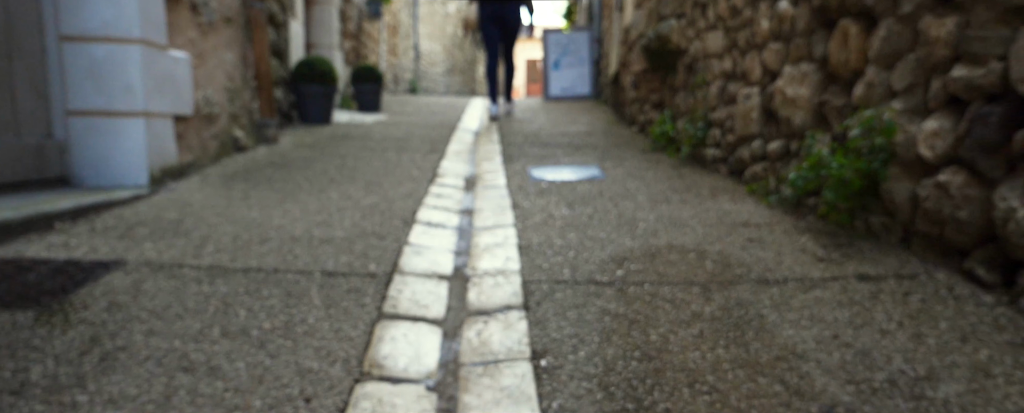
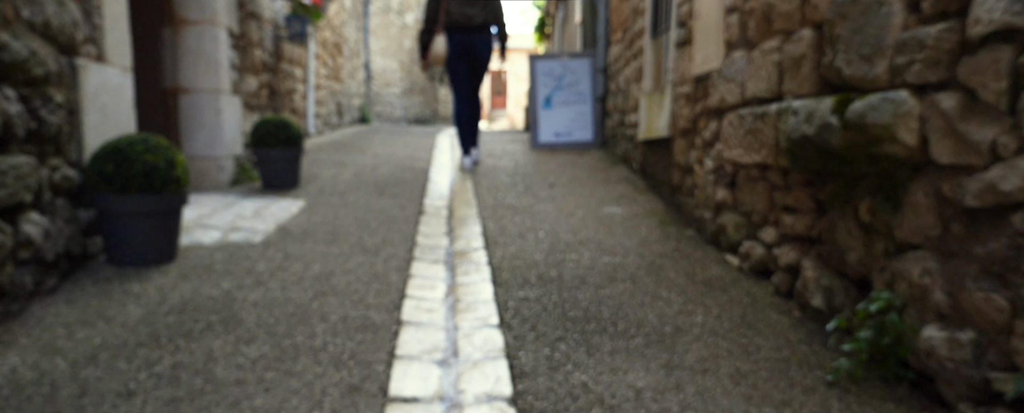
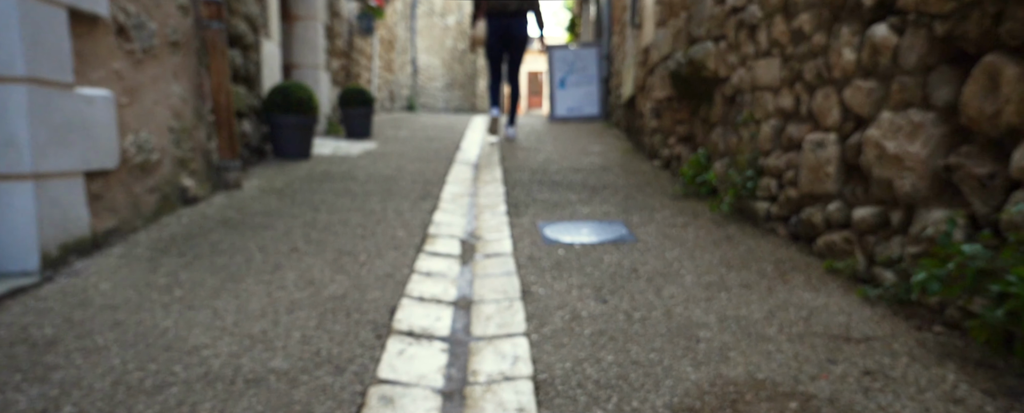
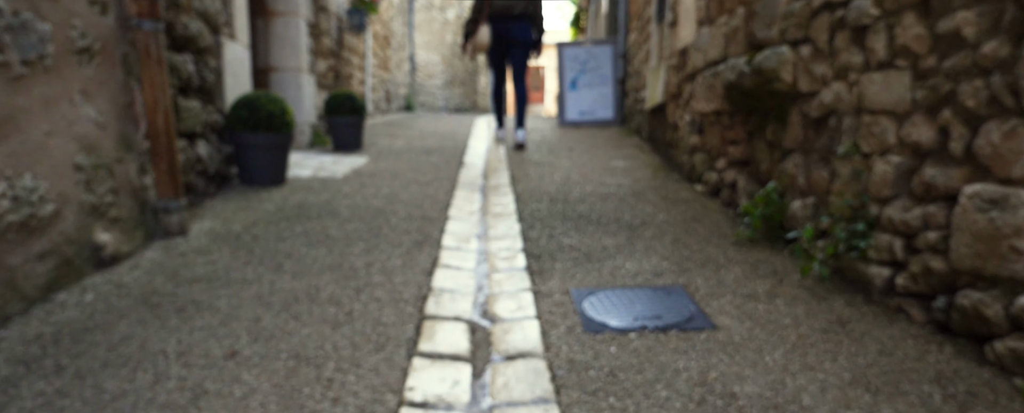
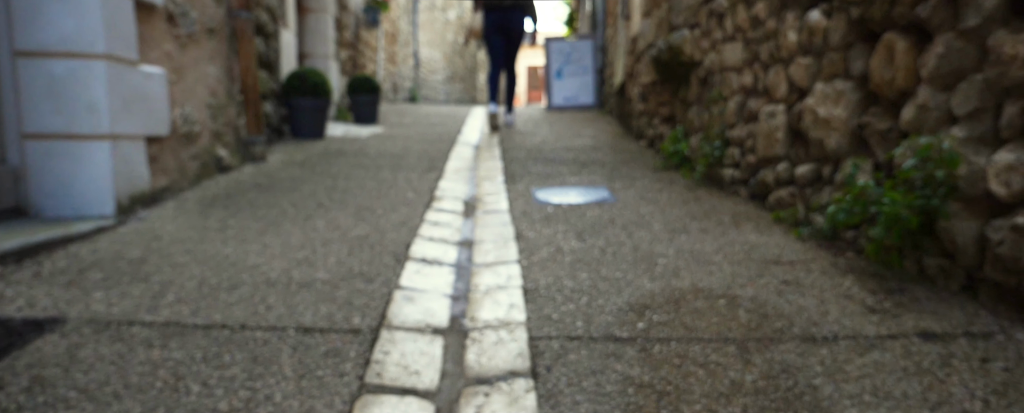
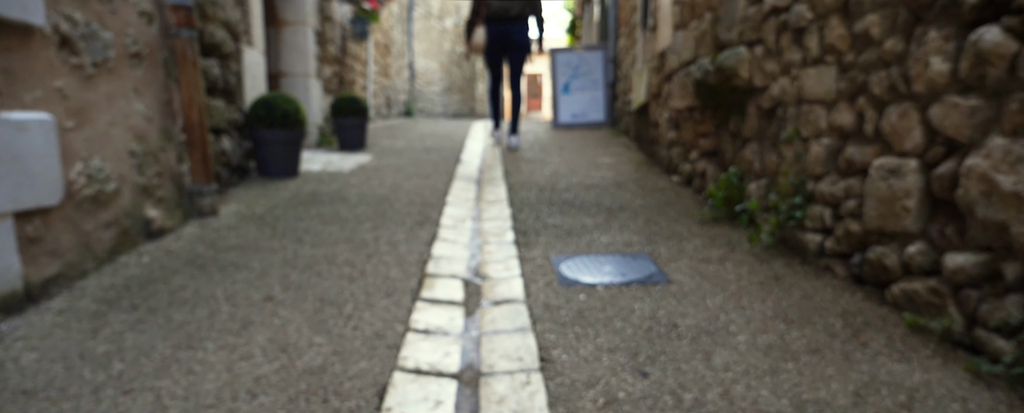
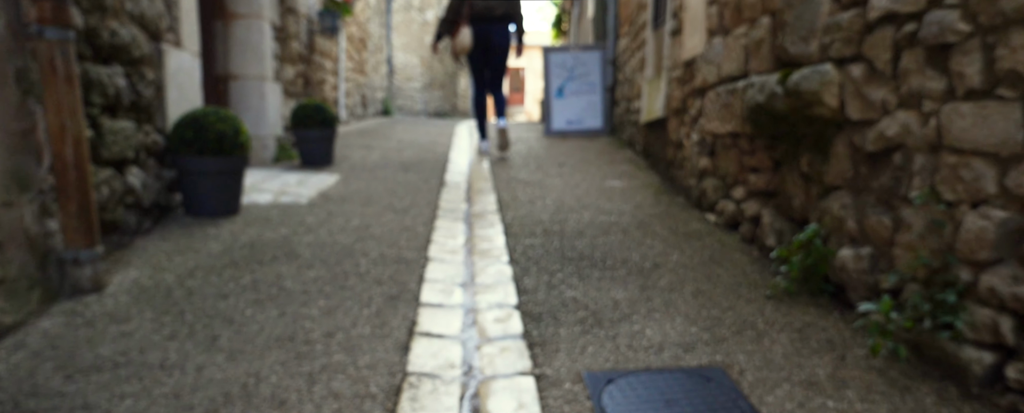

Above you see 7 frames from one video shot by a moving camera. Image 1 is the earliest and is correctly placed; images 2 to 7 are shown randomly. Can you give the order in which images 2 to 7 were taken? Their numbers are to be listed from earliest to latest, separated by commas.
5, 3, 6, 4, 7, 2
